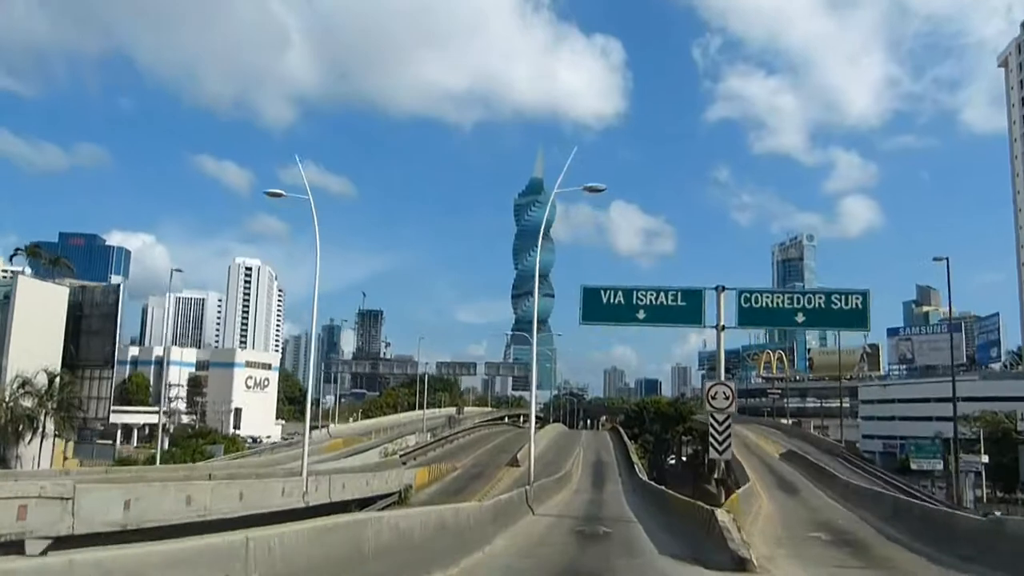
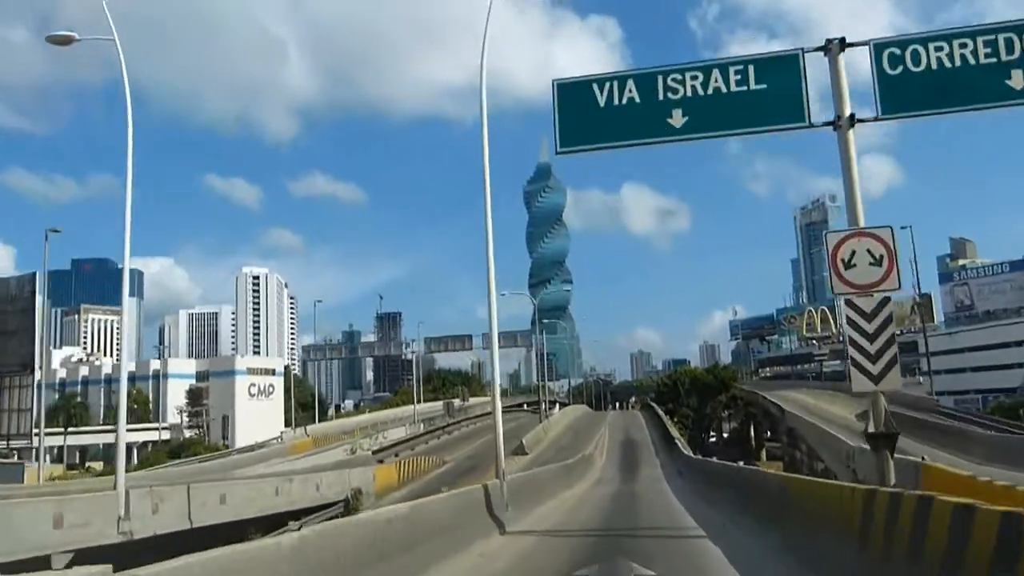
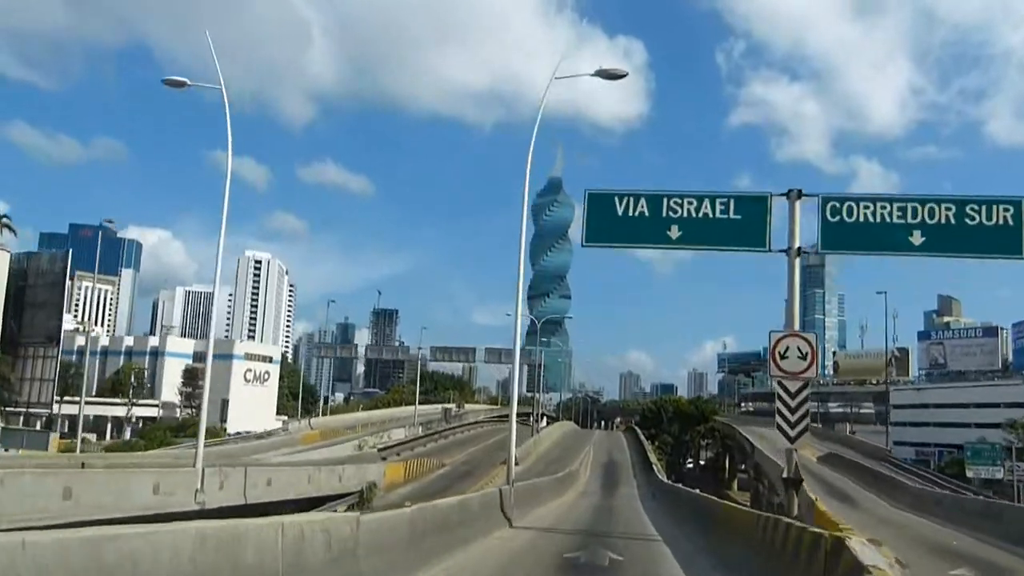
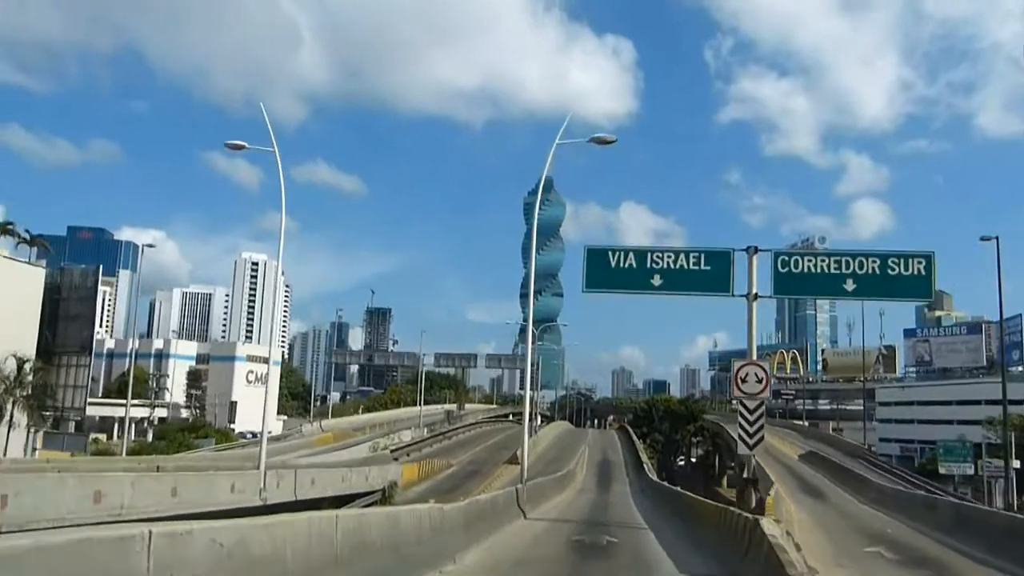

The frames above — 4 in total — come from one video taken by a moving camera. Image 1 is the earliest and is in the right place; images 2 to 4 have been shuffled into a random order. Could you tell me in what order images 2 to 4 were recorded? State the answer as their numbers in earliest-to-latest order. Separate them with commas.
4, 3, 2
